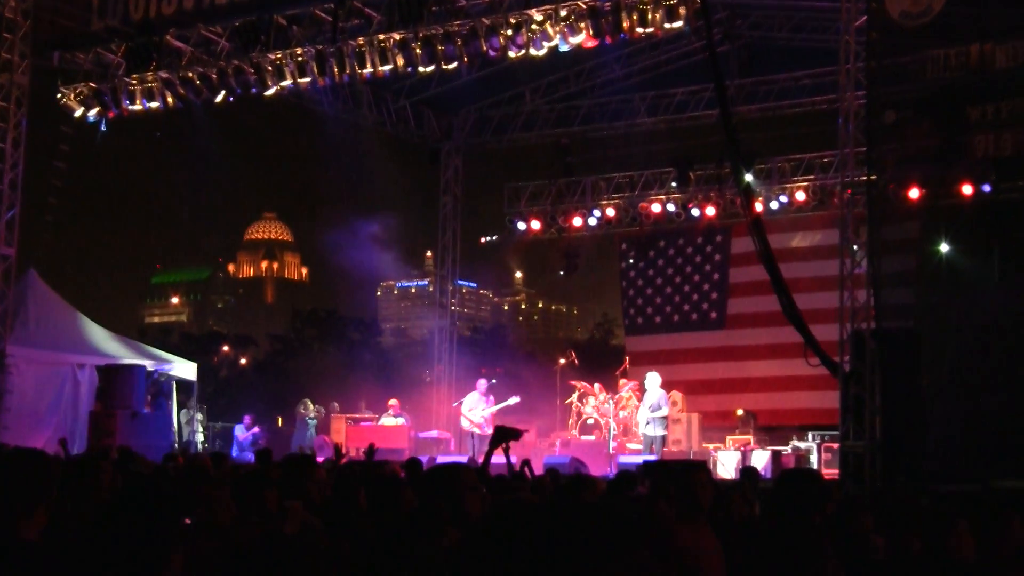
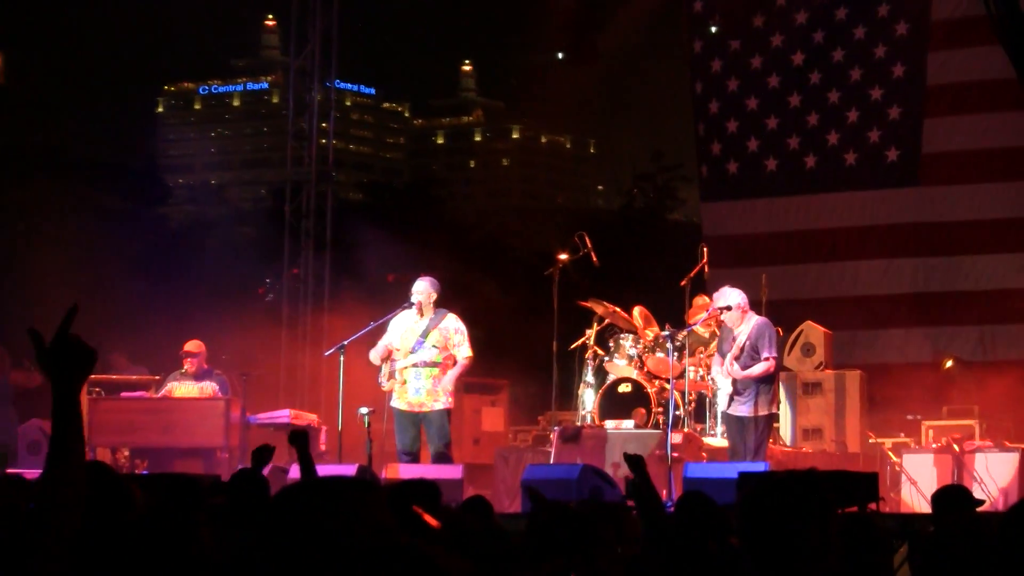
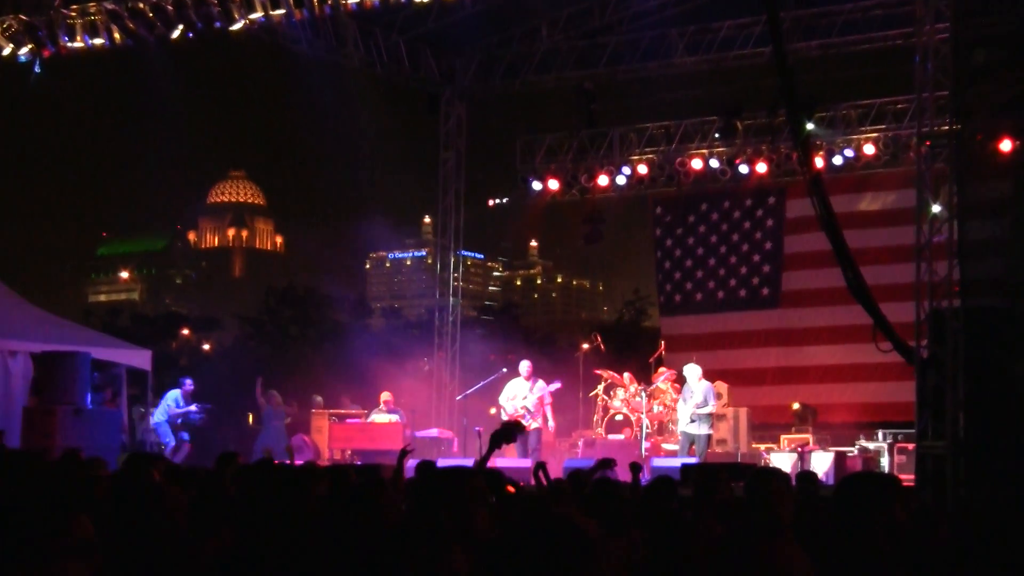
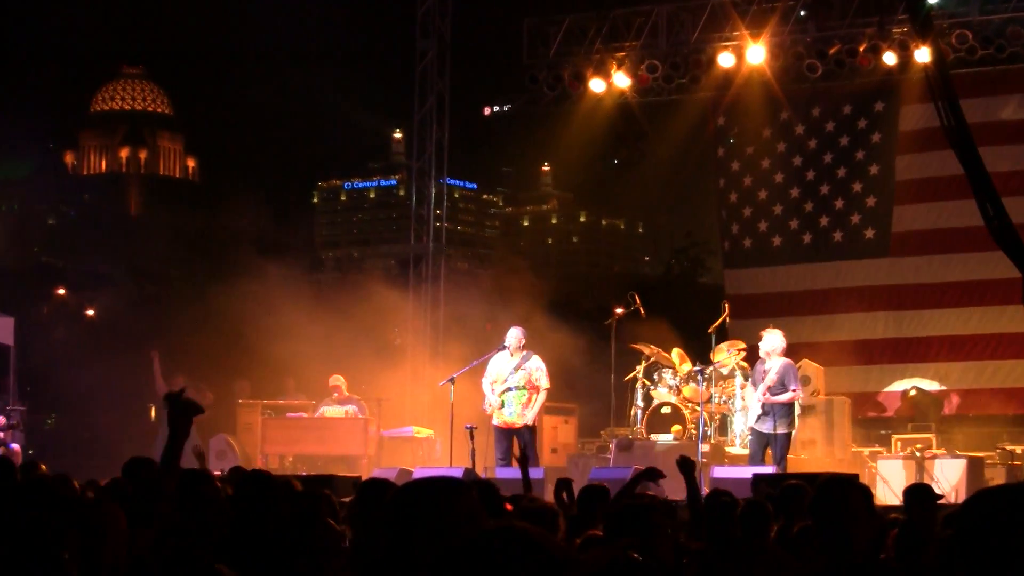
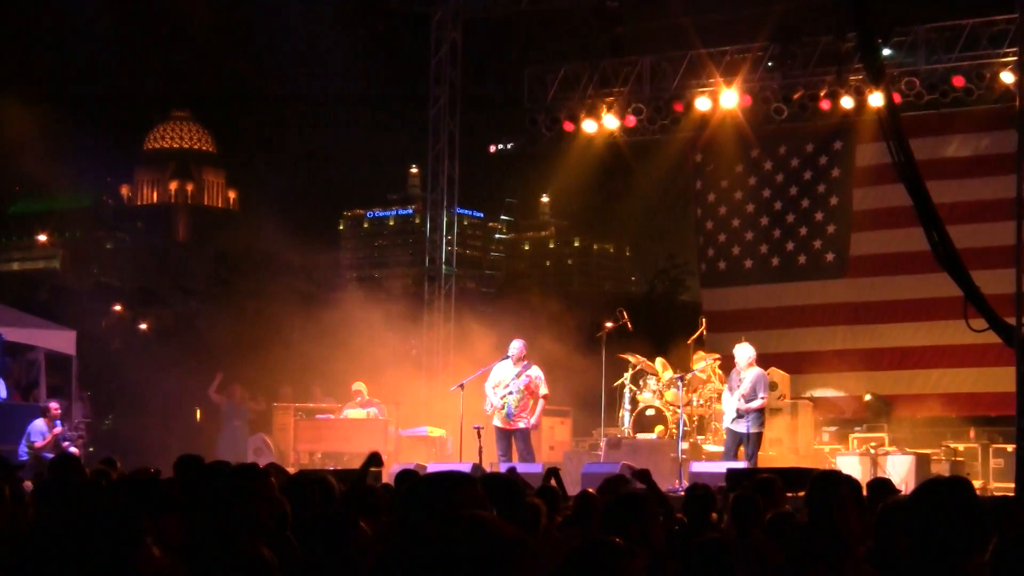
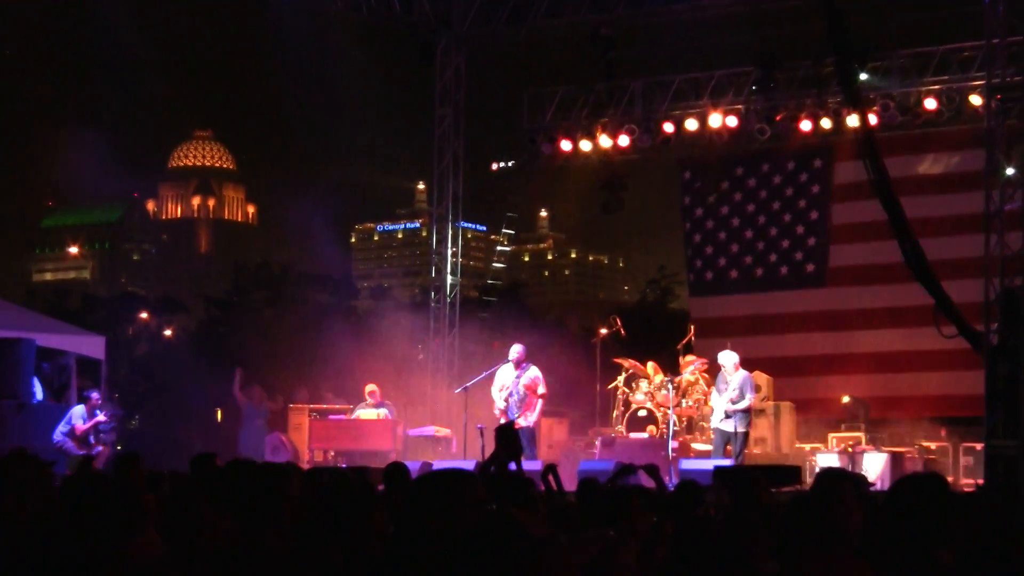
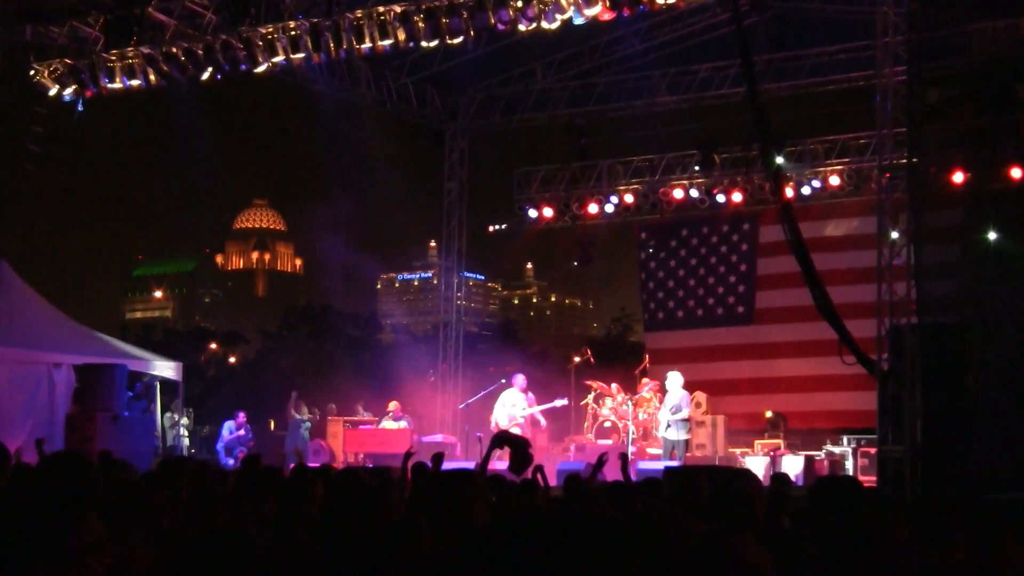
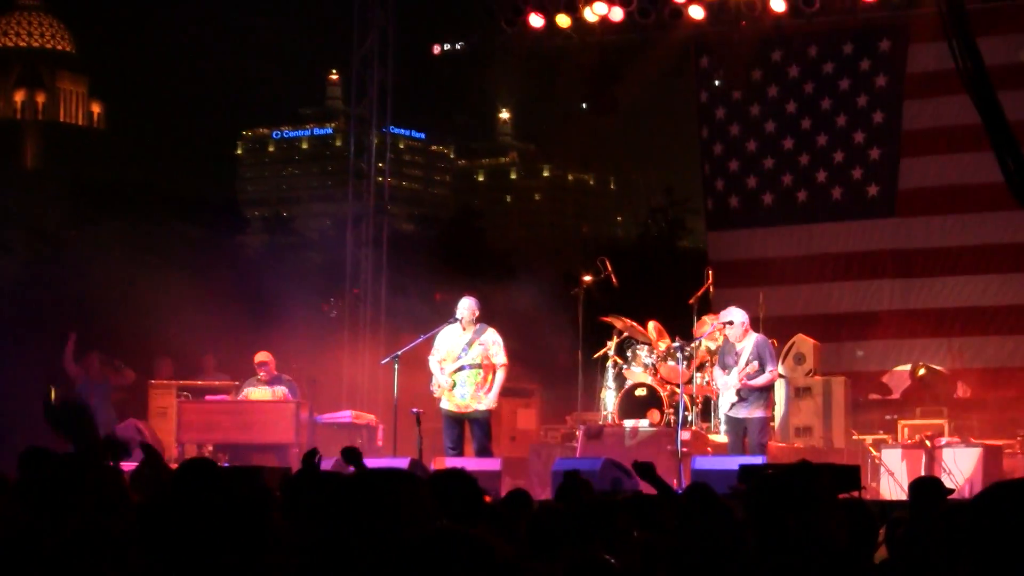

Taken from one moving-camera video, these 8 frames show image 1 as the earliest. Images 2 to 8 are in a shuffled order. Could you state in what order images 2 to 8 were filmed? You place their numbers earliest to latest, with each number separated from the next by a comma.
7, 3, 6, 5, 4, 8, 2
